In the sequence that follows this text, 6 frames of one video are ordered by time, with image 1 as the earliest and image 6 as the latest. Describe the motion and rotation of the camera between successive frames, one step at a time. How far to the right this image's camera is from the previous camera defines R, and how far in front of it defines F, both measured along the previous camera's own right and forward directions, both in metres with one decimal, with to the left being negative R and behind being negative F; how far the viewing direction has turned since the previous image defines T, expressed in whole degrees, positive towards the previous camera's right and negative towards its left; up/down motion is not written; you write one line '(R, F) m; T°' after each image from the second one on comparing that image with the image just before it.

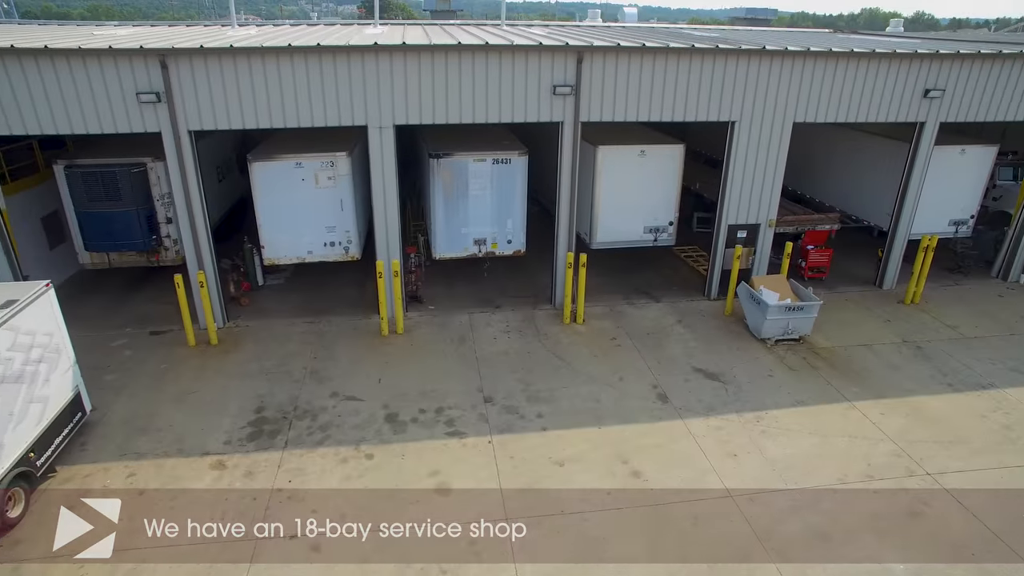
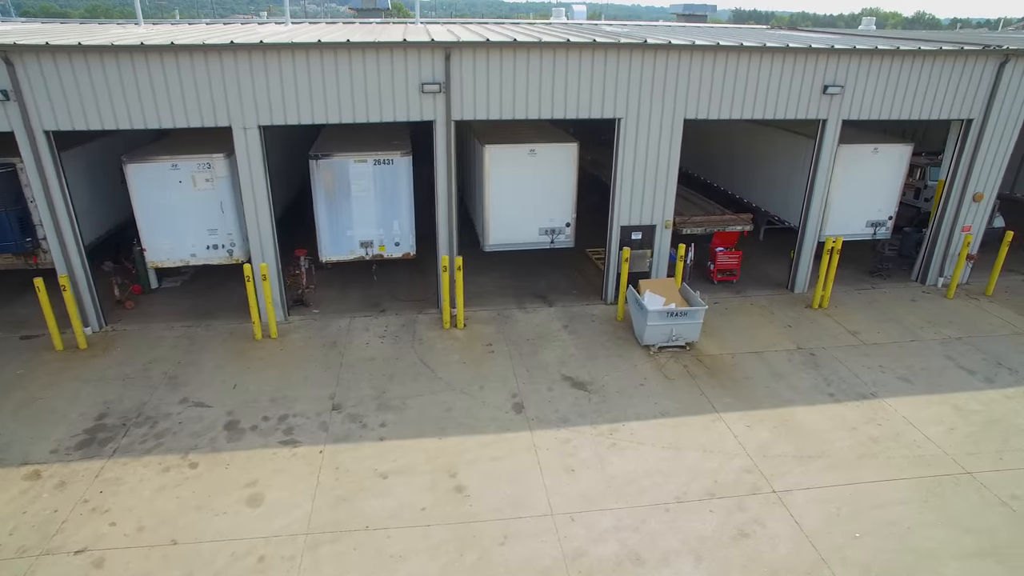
(+3.3, +0.3) m; -1°
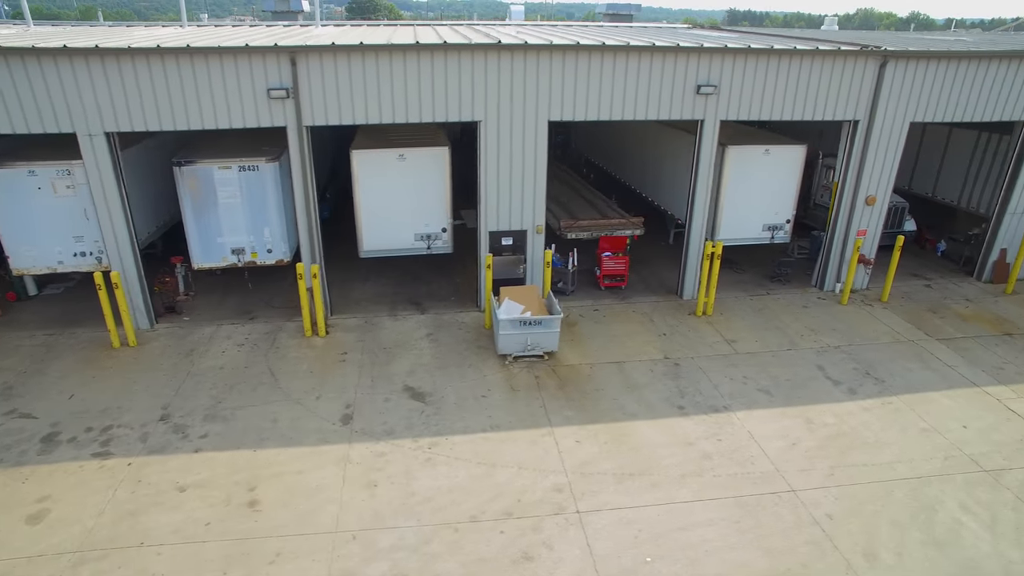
(+3.6, +0.3) m; -1°
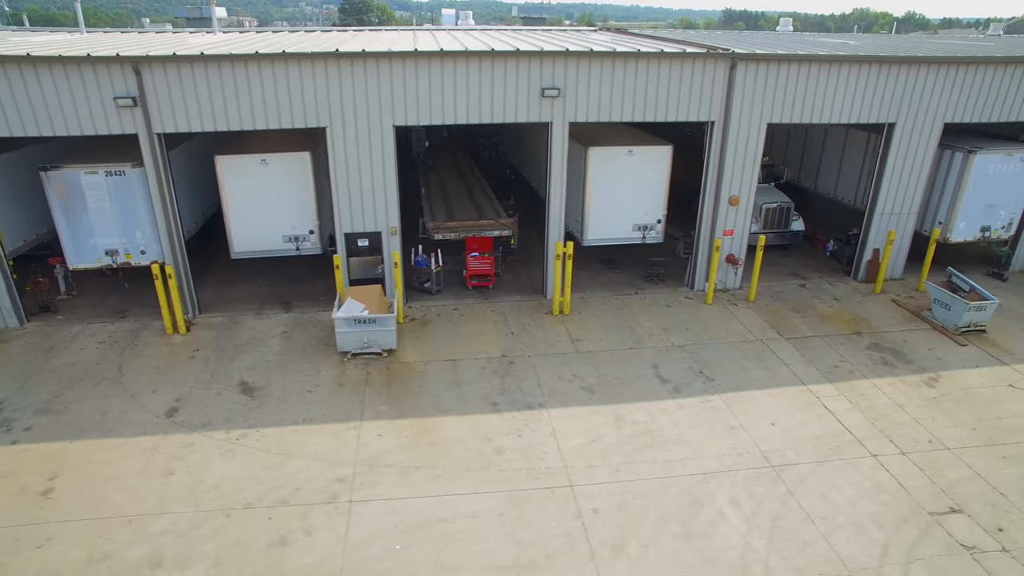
(+4.1, -0.2) m; -1°
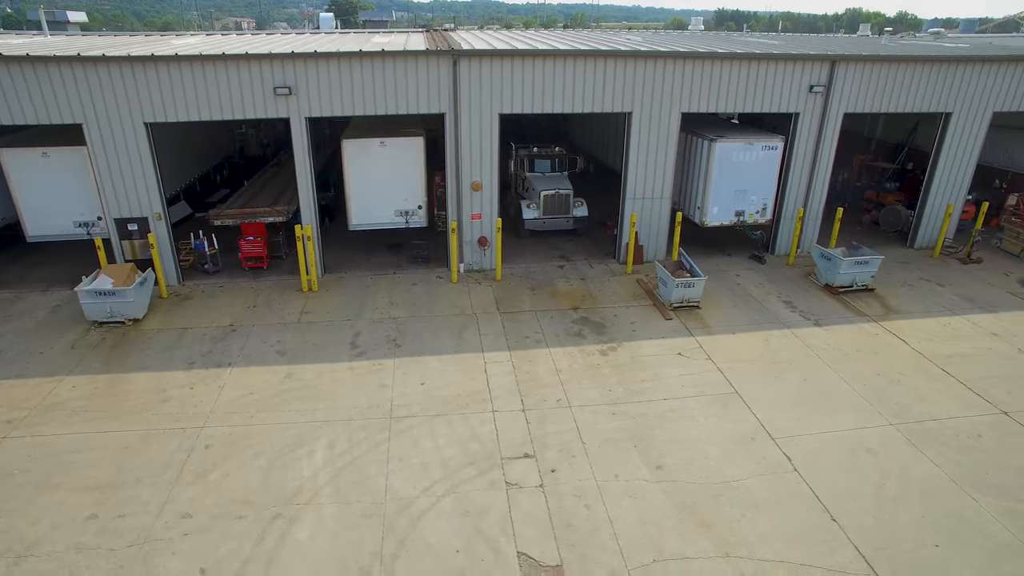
(+7.9, -0.9) m; -1°
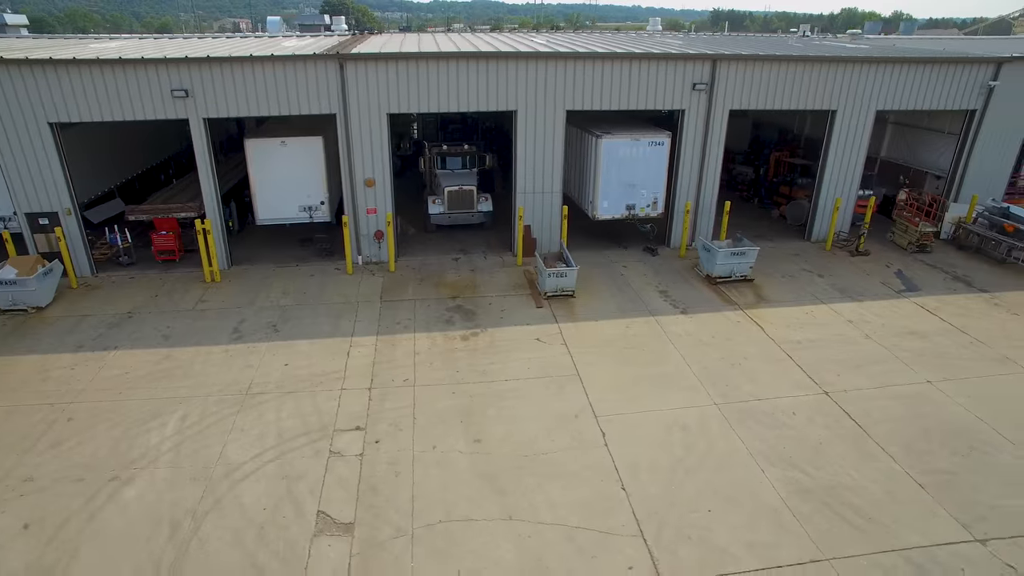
(+3.7, -0.6) m; -1°
